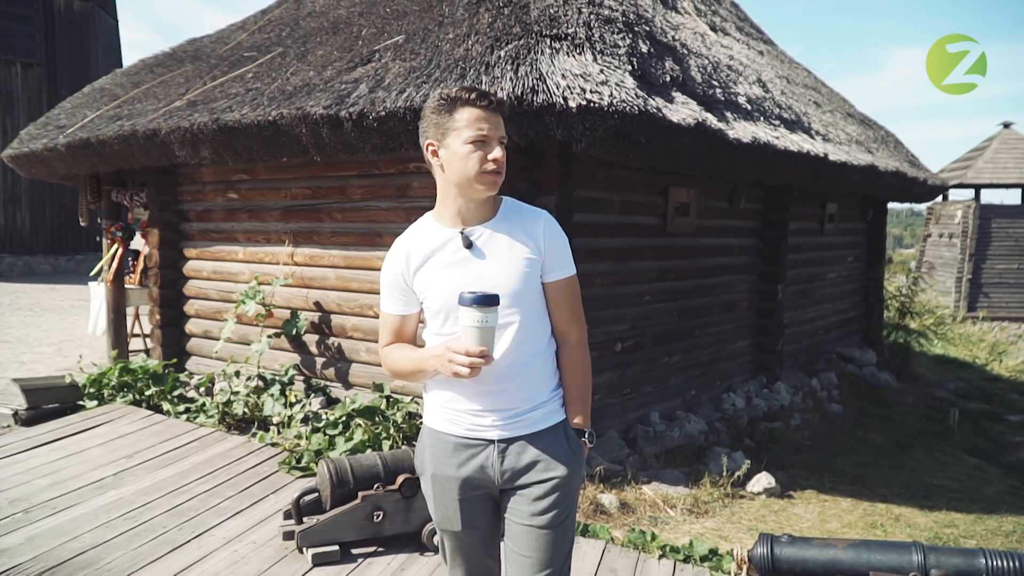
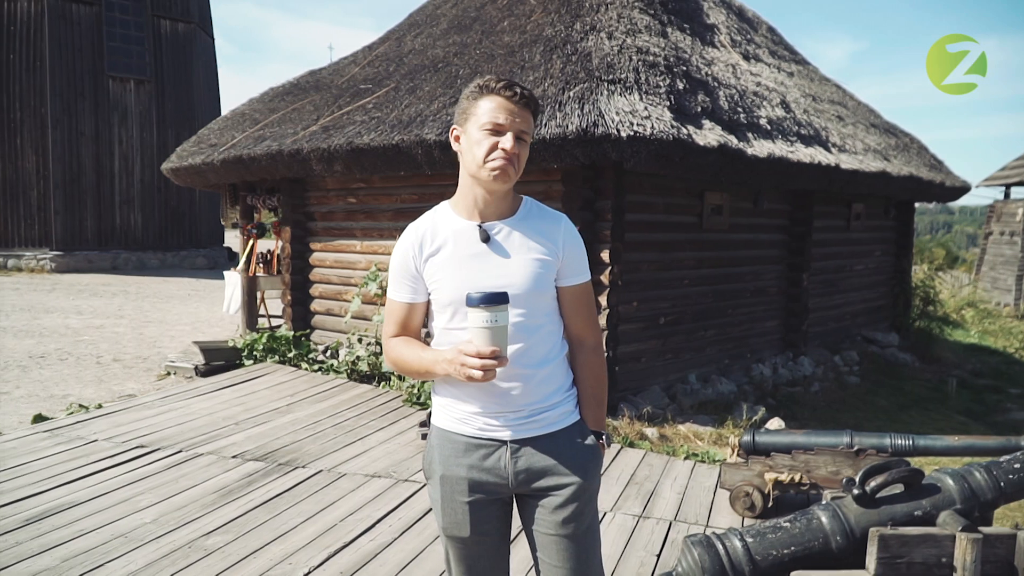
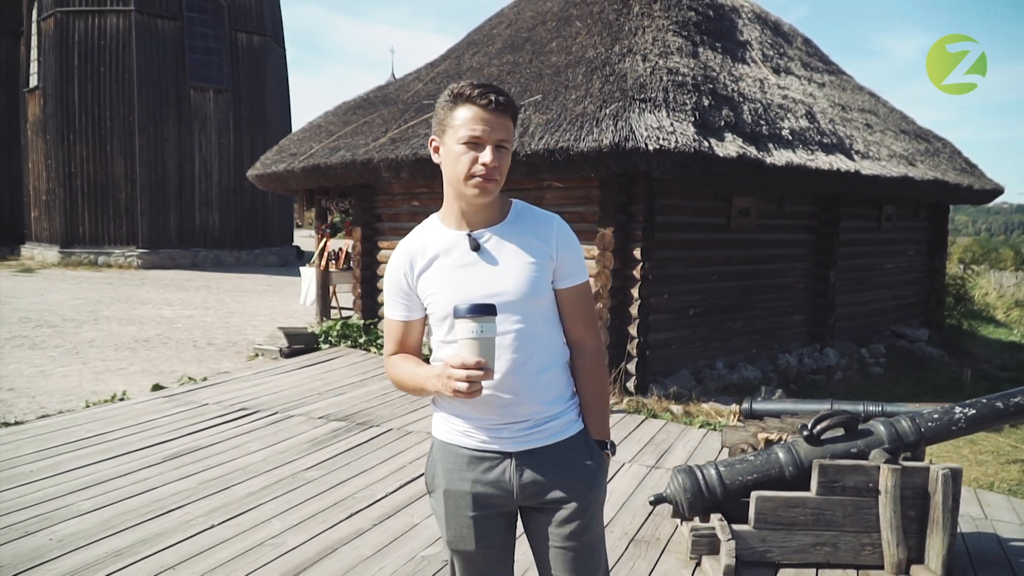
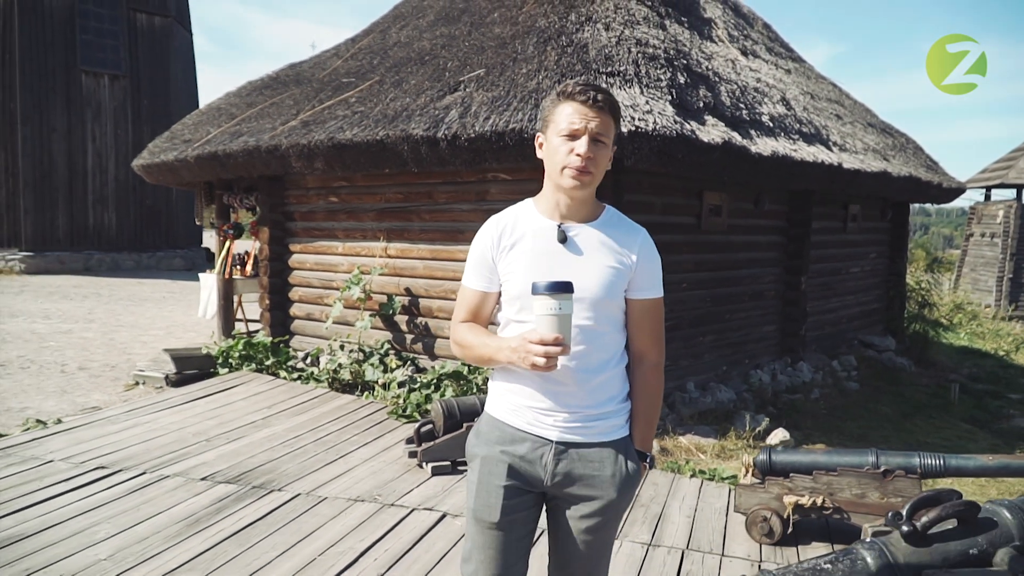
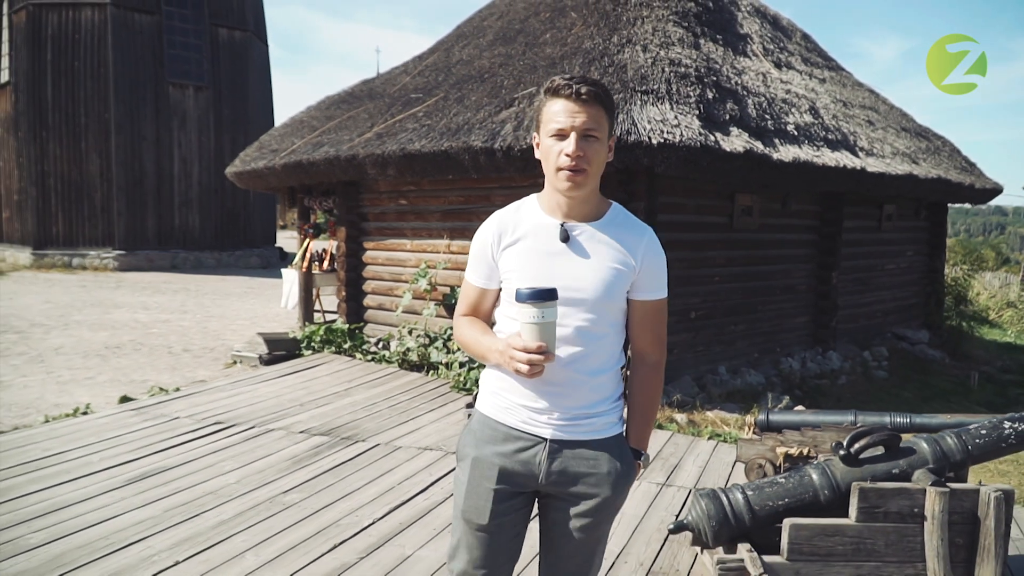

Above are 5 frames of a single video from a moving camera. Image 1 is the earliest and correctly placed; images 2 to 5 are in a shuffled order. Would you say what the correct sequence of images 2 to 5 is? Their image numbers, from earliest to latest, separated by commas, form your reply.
4, 2, 5, 3
